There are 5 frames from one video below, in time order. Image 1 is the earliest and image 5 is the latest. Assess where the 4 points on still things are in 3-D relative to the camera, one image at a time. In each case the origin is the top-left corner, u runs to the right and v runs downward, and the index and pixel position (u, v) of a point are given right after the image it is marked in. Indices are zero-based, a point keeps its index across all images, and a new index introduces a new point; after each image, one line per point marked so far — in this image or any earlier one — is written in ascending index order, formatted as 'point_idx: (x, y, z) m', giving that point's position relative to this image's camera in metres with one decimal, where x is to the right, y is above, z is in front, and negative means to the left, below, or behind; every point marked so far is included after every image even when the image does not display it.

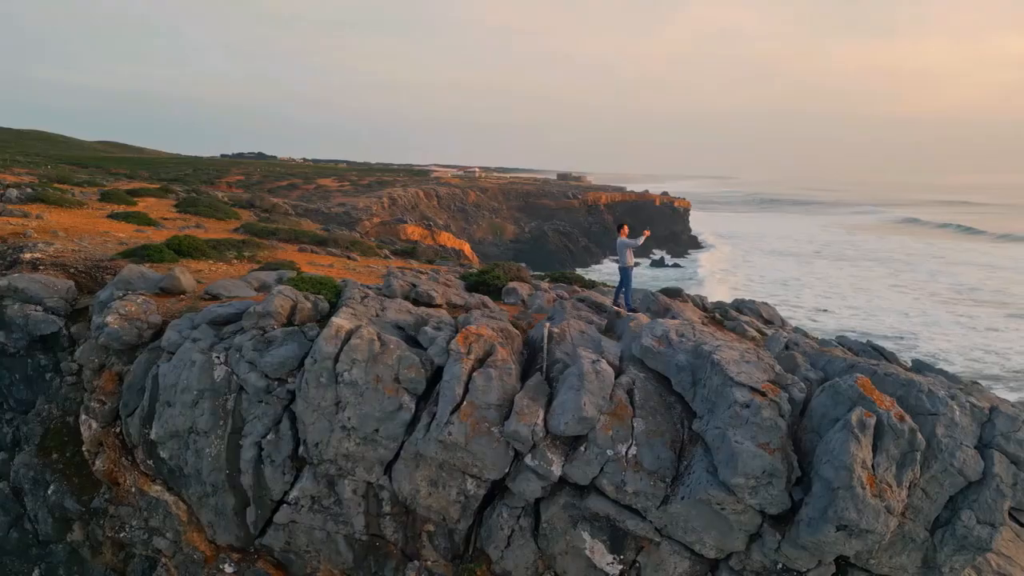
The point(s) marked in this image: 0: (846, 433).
0: (+4.1, -1.7, +7.1) m
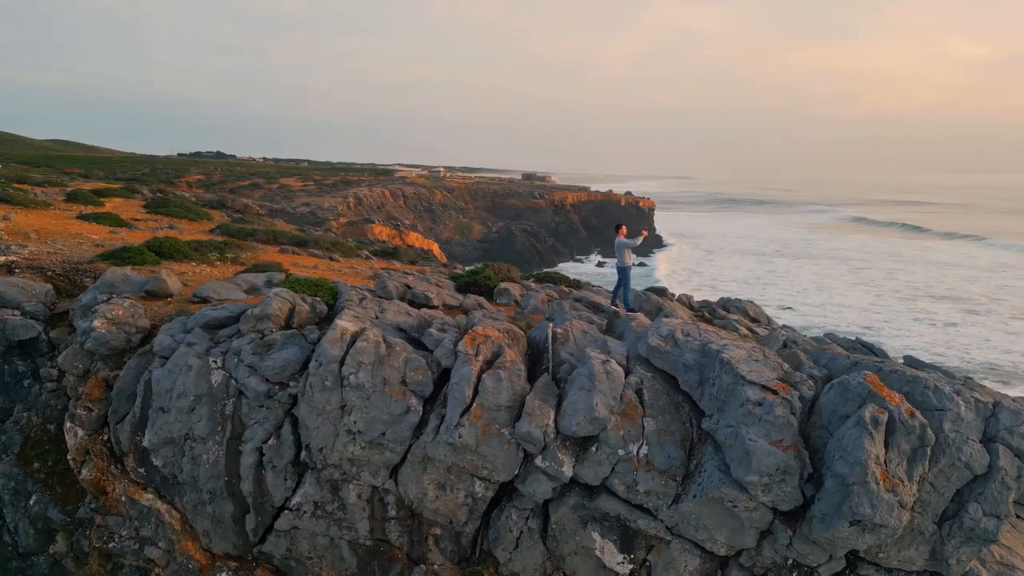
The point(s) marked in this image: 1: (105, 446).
0: (+4.3, -1.7, +7.2) m
1: (-7.5, -2.8, +10.8) m
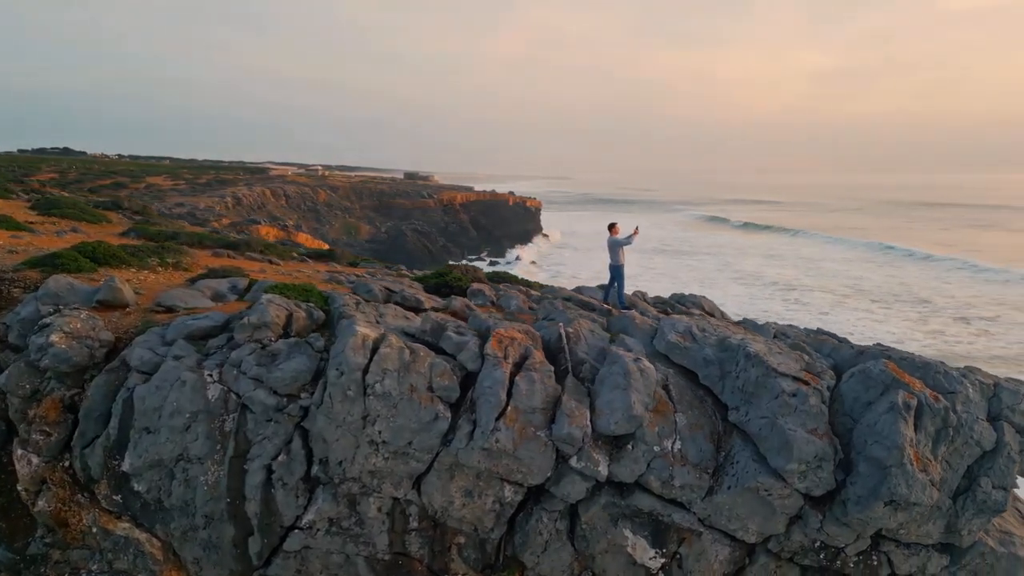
0: (+4.9, -1.6, +7.7) m
1: (-7.2, -3.0, +9.7) m
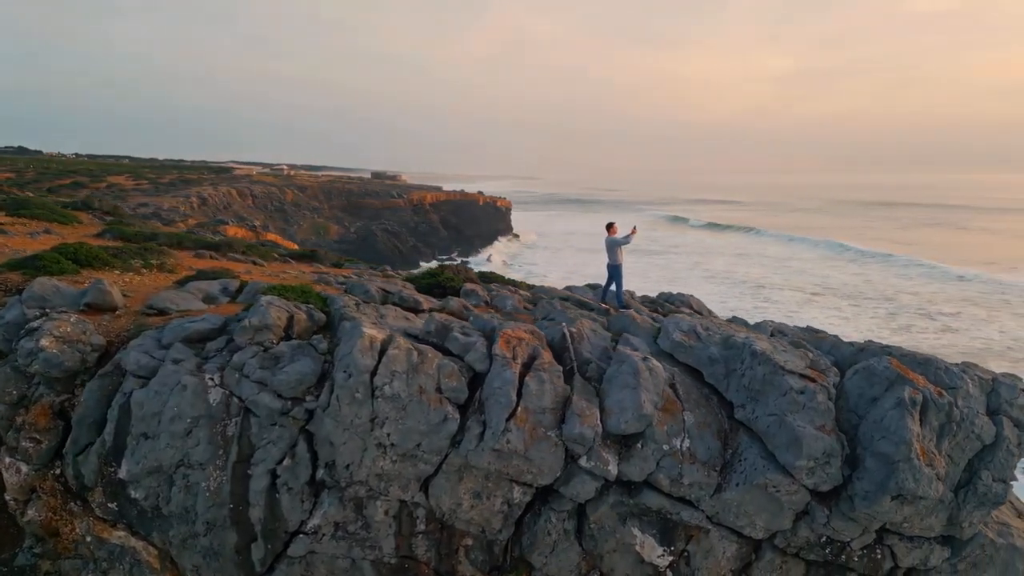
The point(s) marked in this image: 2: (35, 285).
0: (+5.0, -1.6, +7.8) m
1: (-7.1, -3.1, +9.4) m
2: (-9.4, +0.1, +11.9) m
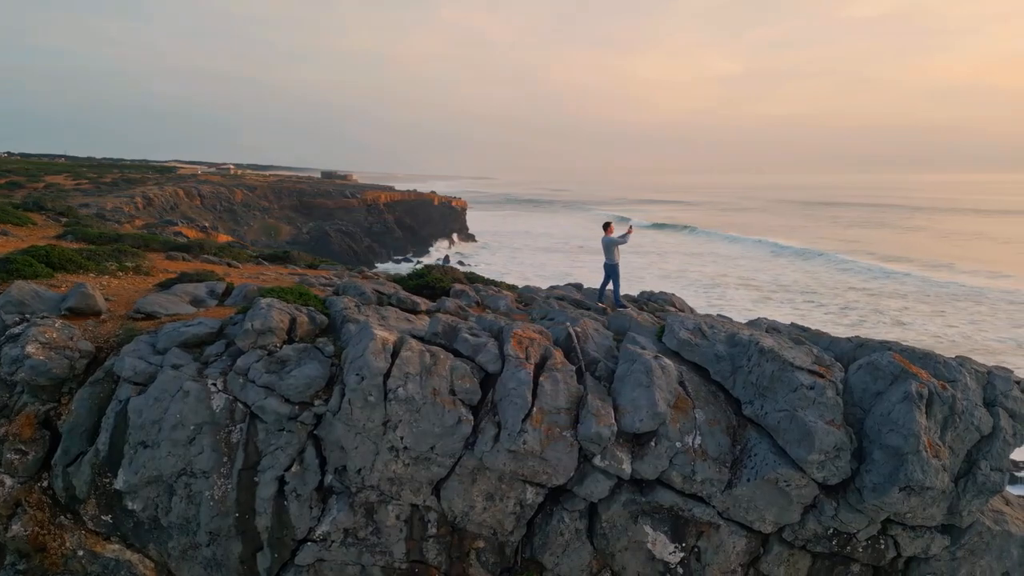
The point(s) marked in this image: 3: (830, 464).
0: (+5.3, -1.6, +8.0) m
1: (-6.9, -3.1, +9.1) m
2: (-9.4, 0.0, +11.4) m
3: (+4.3, -2.4, +8.1) m
